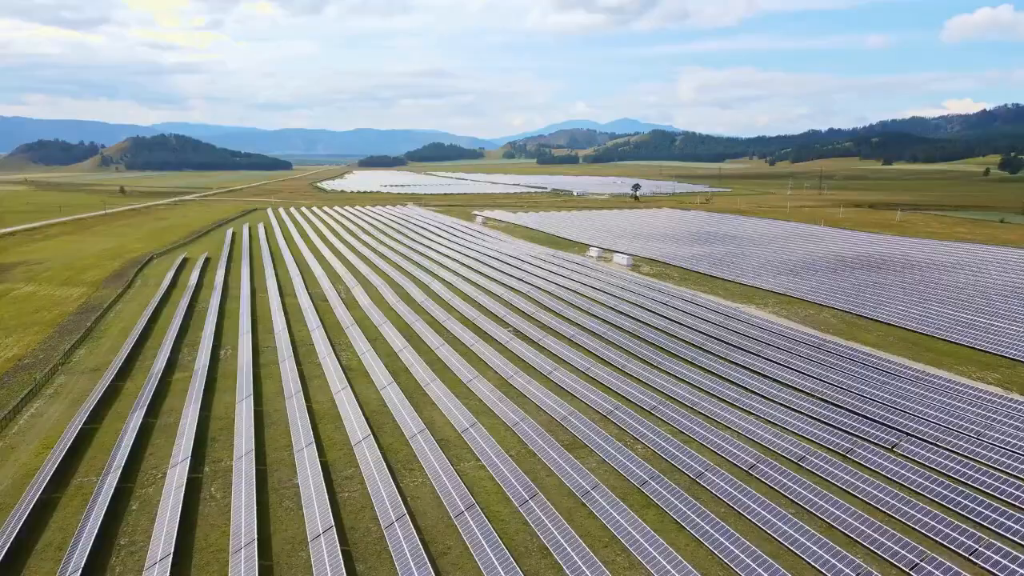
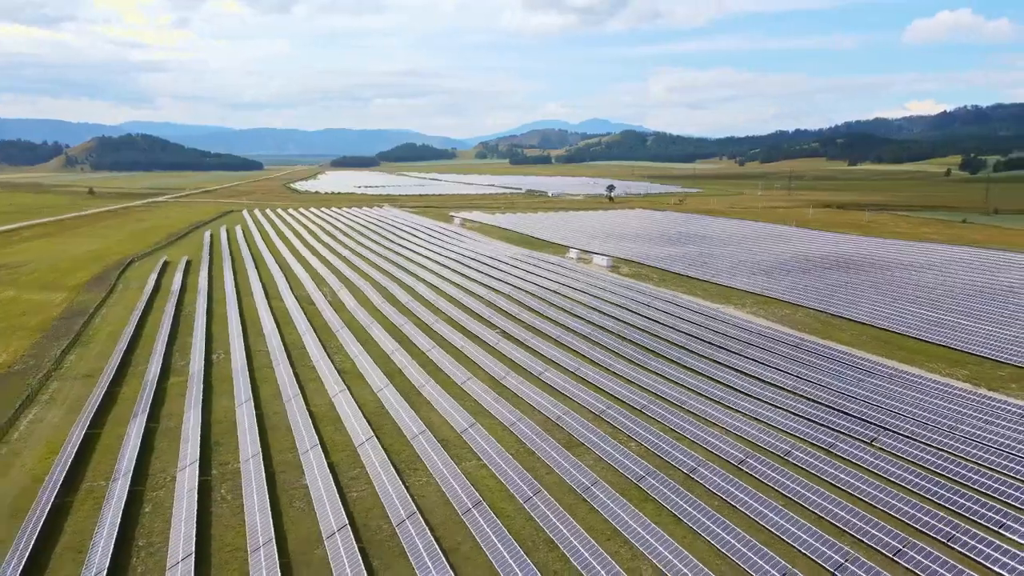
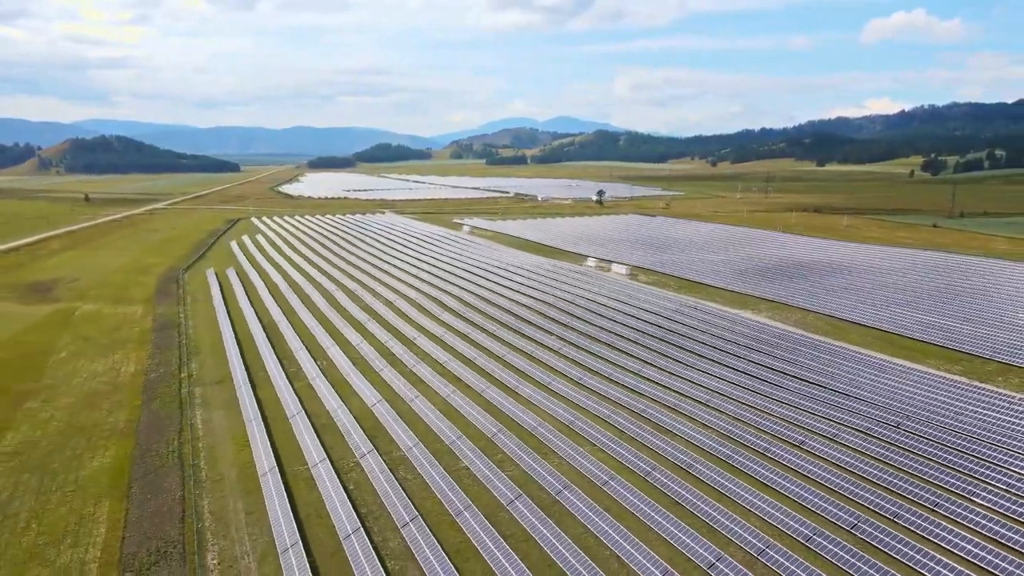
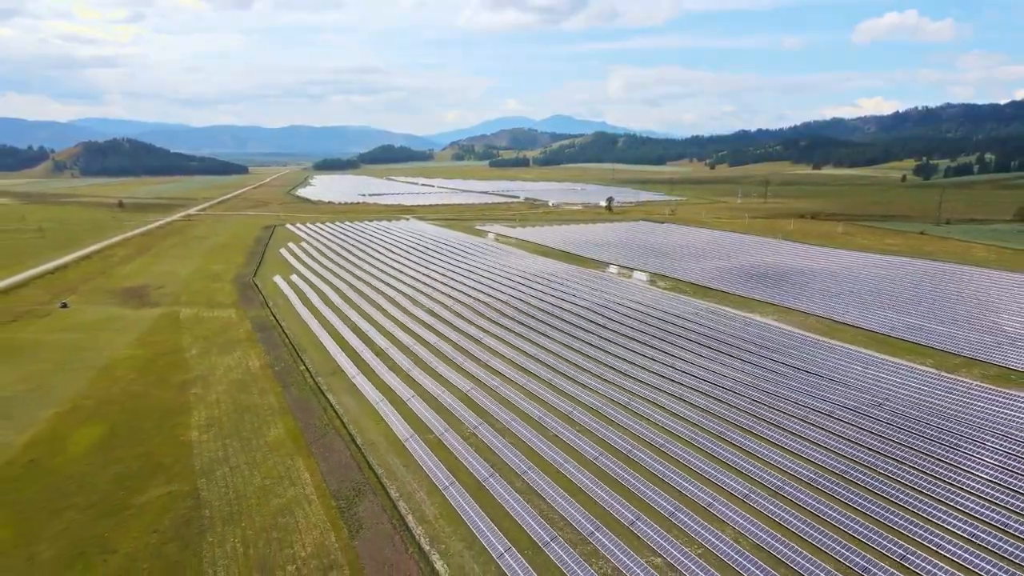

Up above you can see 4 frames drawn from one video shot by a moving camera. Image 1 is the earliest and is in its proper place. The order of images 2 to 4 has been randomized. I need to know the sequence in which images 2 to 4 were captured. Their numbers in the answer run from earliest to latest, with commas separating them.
2, 3, 4
